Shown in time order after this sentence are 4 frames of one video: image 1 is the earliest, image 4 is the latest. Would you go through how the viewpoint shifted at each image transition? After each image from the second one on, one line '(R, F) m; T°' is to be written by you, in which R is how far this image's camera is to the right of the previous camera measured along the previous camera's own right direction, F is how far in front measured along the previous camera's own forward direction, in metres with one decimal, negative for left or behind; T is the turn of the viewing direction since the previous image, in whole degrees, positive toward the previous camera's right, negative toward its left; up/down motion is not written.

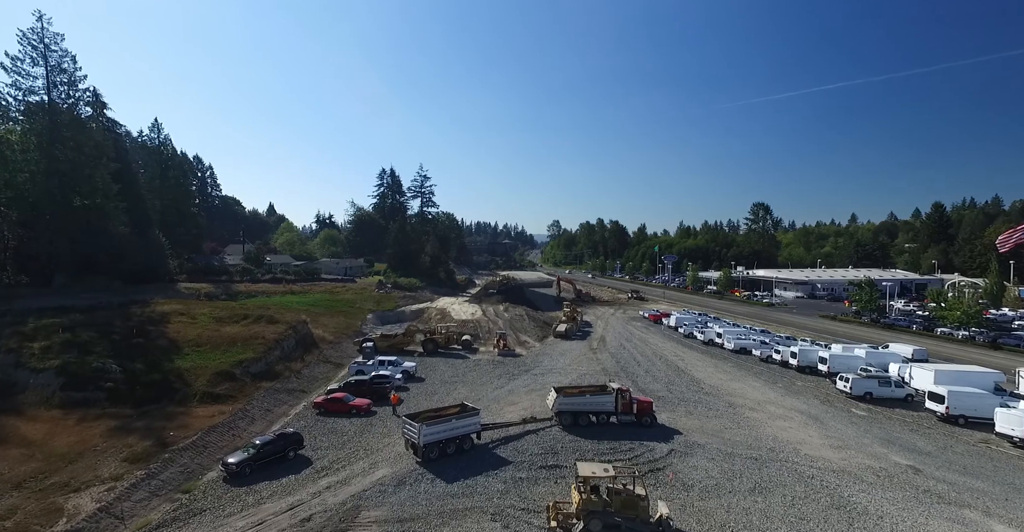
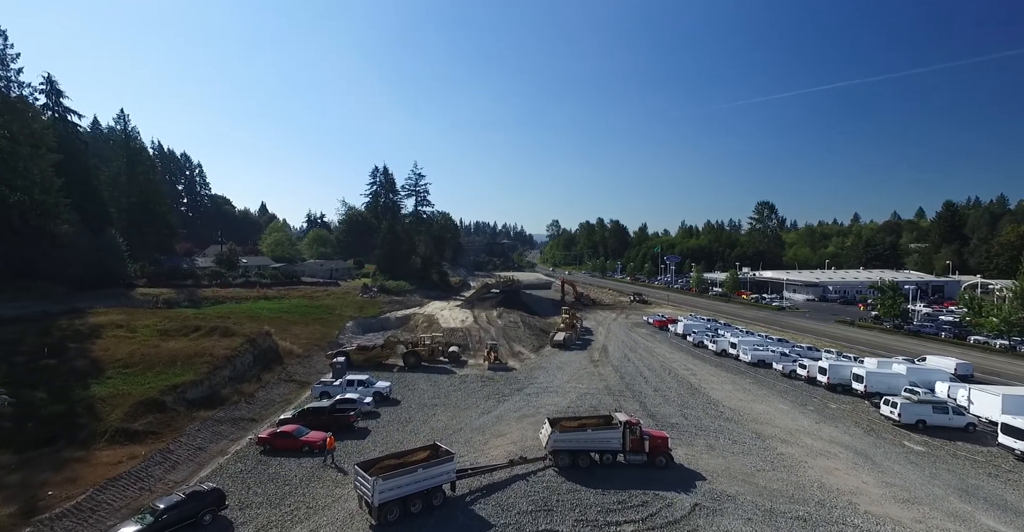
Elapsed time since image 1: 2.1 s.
(+0.6, +4.6) m; 0°
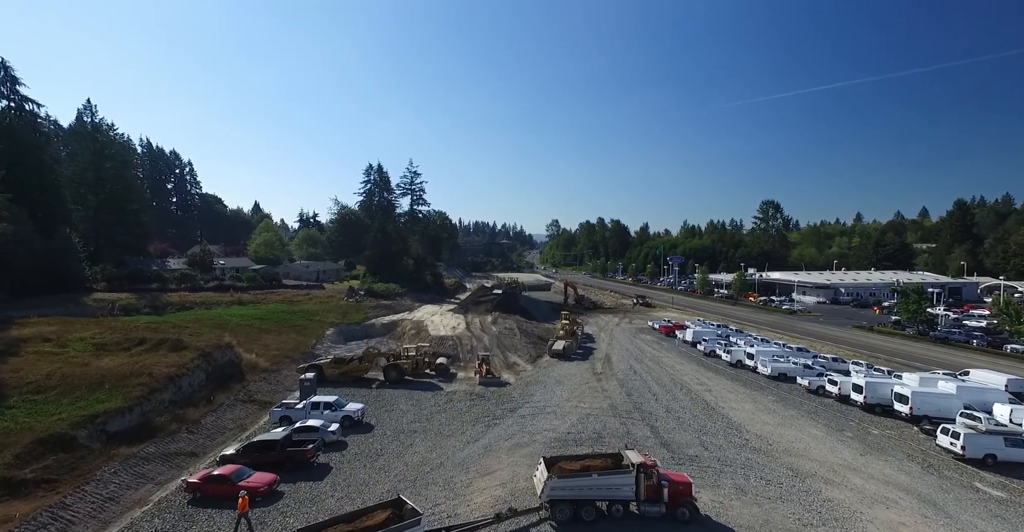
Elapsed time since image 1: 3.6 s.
(+0.4, +4.1) m; 0°
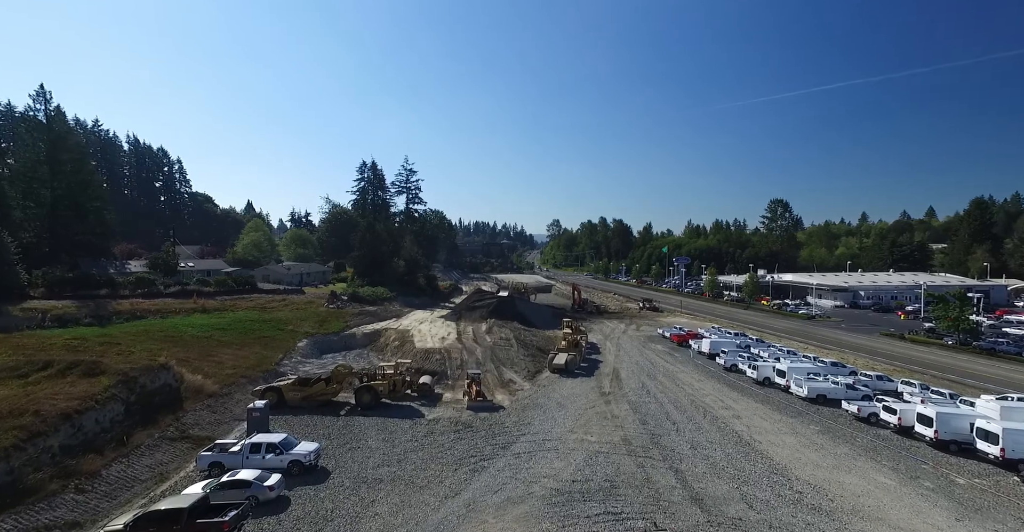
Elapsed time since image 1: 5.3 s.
(+0.4, +5.2) m; 0°
